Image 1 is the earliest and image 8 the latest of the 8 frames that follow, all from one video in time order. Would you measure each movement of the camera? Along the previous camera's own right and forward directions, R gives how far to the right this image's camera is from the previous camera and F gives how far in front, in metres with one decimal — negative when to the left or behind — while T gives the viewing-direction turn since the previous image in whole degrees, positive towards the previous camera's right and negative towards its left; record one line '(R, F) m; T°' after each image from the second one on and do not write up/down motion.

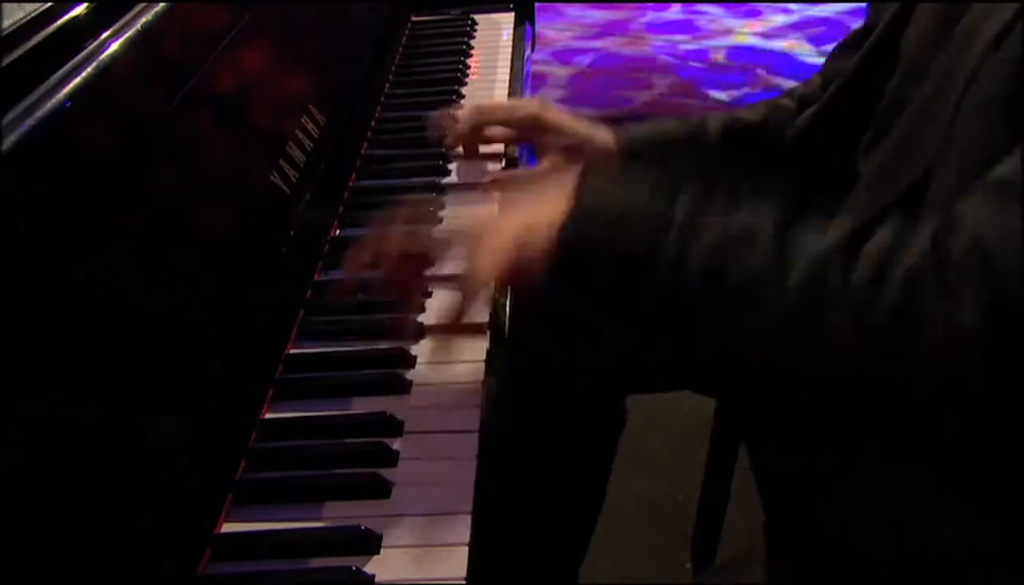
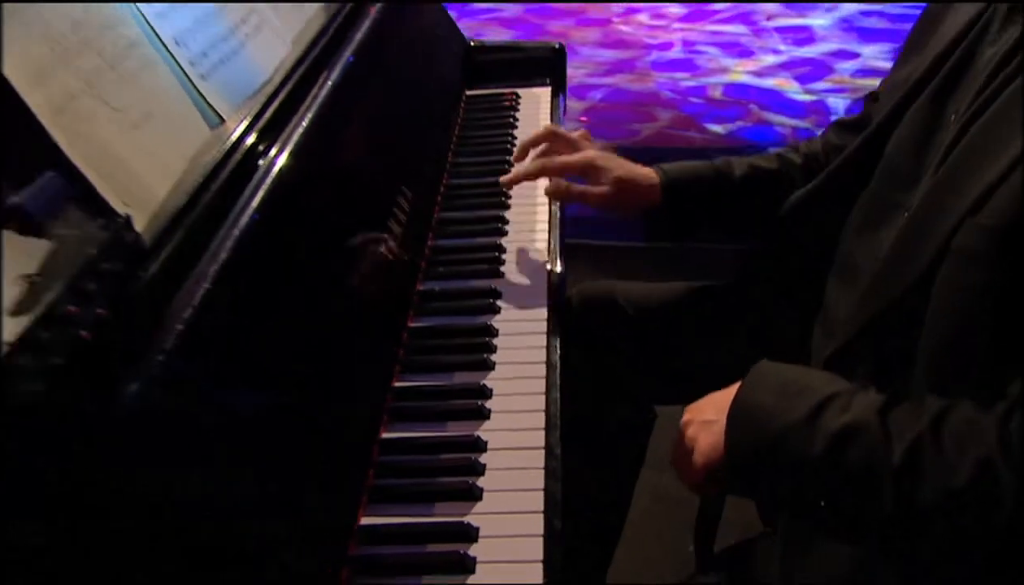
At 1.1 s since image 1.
(-0.1, -0.2) m; 0°
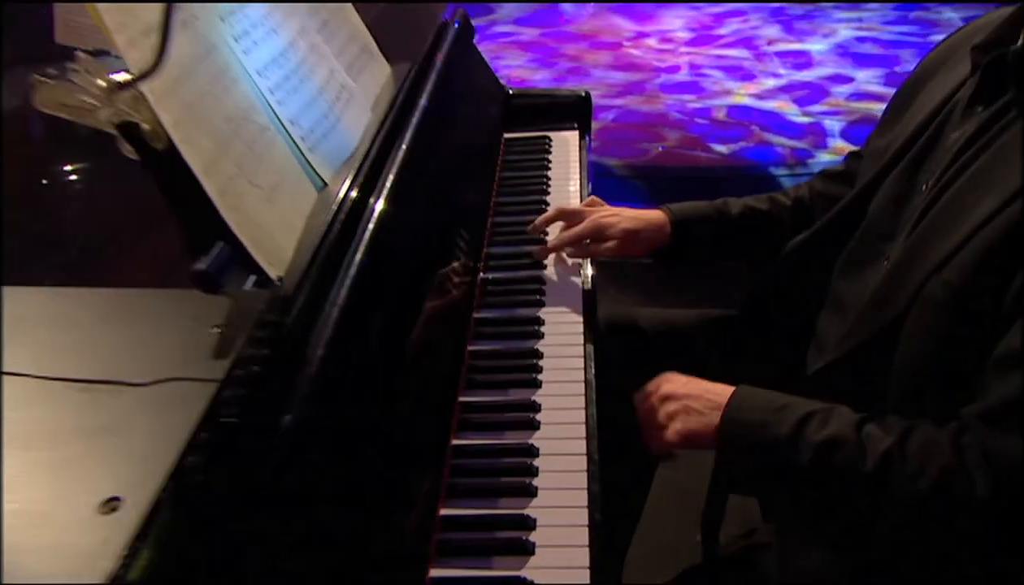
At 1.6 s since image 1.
(-0.1, -0.2) m; 0°
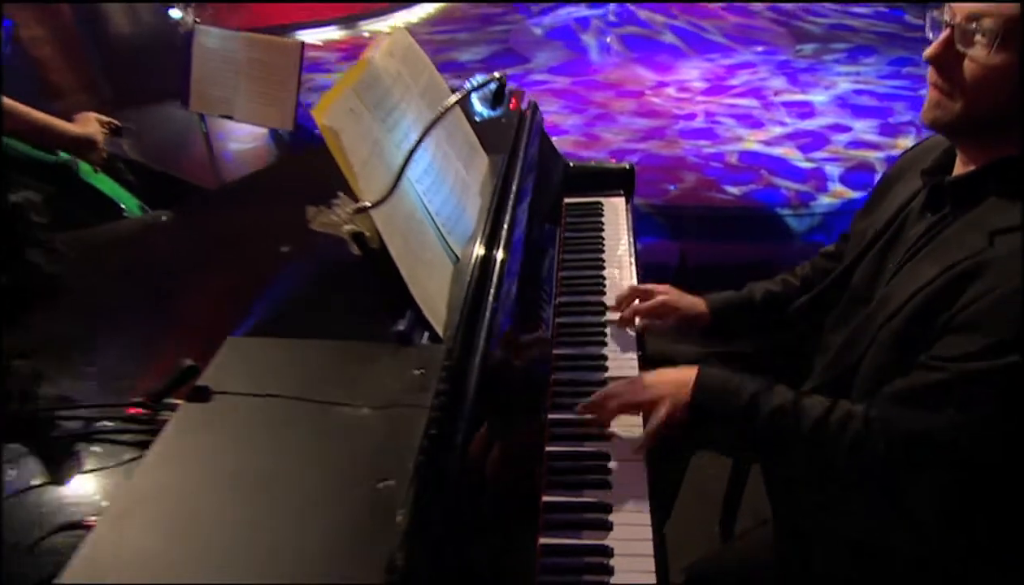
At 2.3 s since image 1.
(-0.2, -0.4) m; 0°
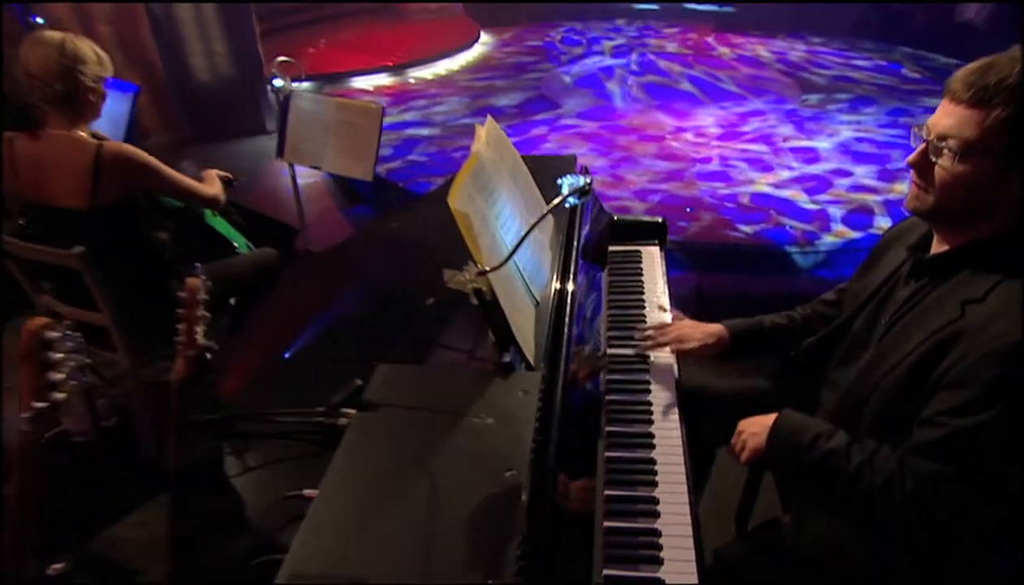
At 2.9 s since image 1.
(-0.2, -0.4) m; 0°
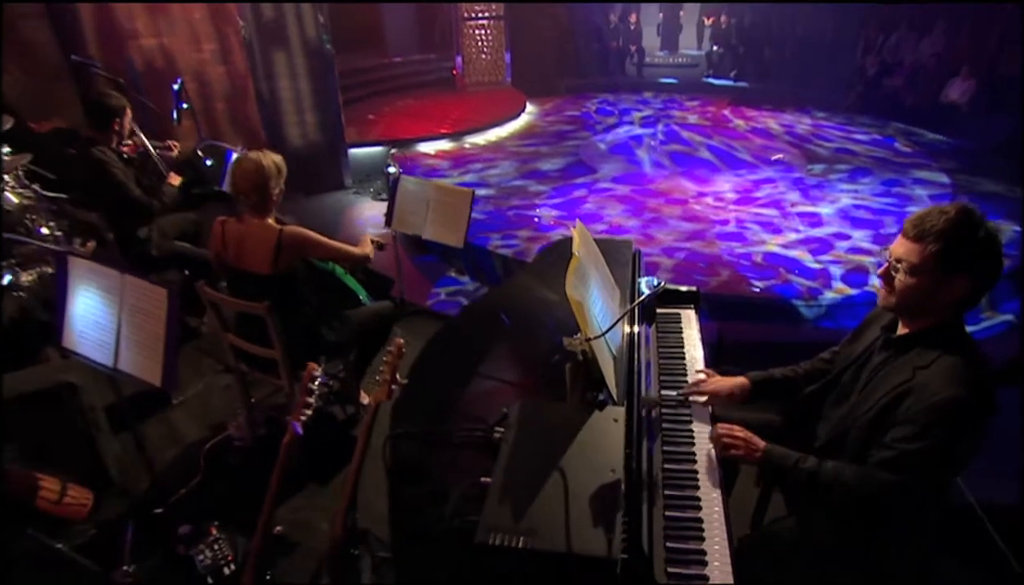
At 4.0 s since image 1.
(-0.3, -0.7) m; -1°
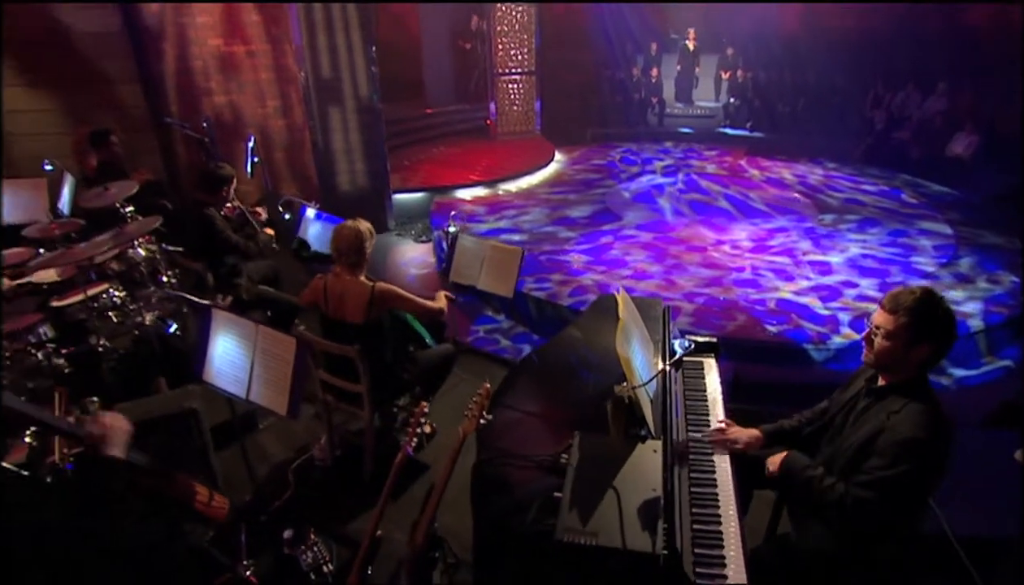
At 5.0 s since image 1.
(-0.2, -0.6) m; -2°
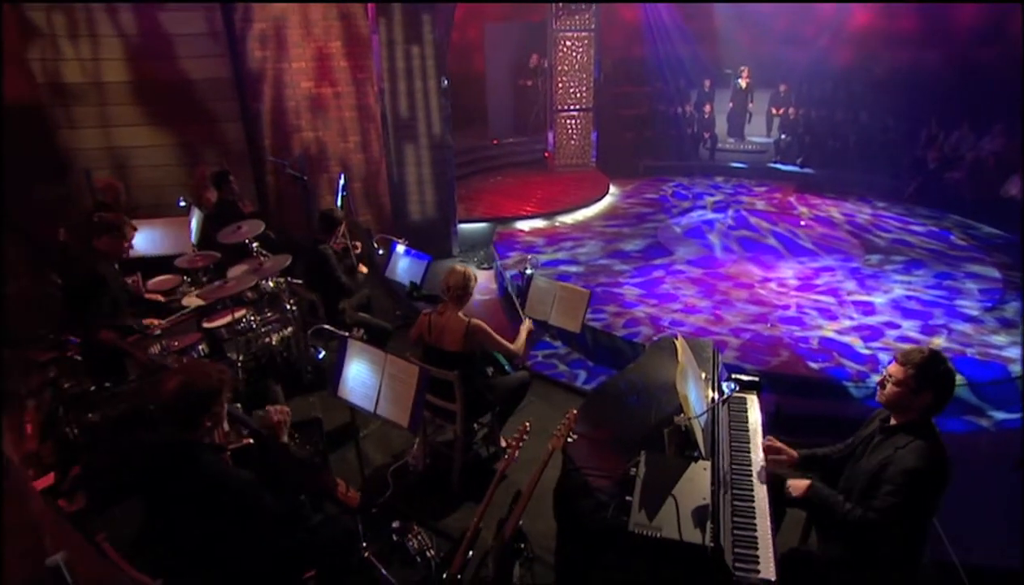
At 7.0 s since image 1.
(-0.2, -0.7) m; -4°
